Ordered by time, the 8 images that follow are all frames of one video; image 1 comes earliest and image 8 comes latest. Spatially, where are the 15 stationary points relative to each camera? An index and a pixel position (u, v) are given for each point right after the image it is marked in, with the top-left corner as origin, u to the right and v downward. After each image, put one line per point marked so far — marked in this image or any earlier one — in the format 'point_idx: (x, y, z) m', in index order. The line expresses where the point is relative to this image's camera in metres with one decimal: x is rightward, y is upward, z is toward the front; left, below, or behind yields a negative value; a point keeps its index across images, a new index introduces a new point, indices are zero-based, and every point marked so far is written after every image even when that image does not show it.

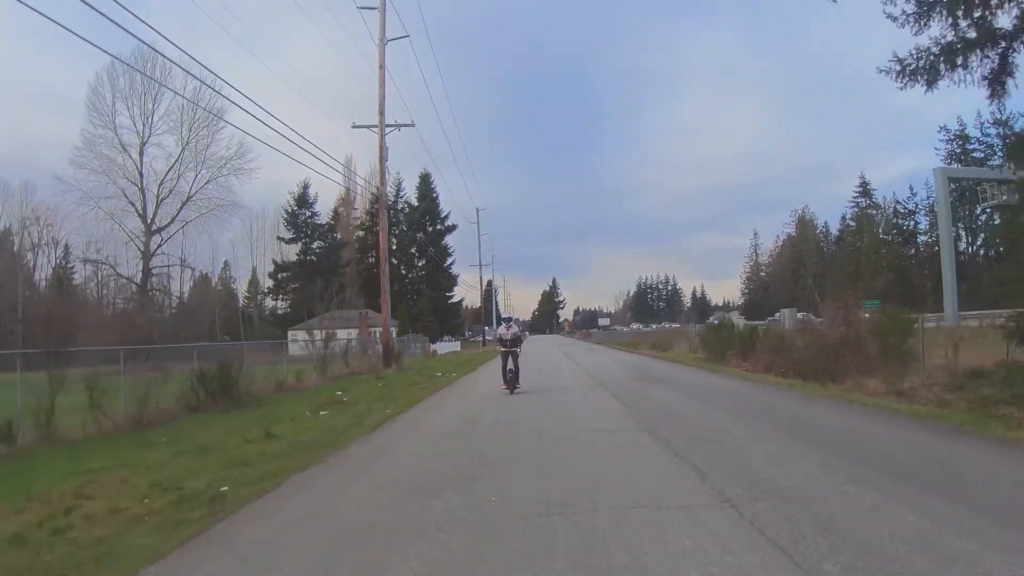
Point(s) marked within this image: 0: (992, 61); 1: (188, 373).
0: (+7.2, +3.4, +10.7) m
1: (-7.4, -1.9, +16.1) m
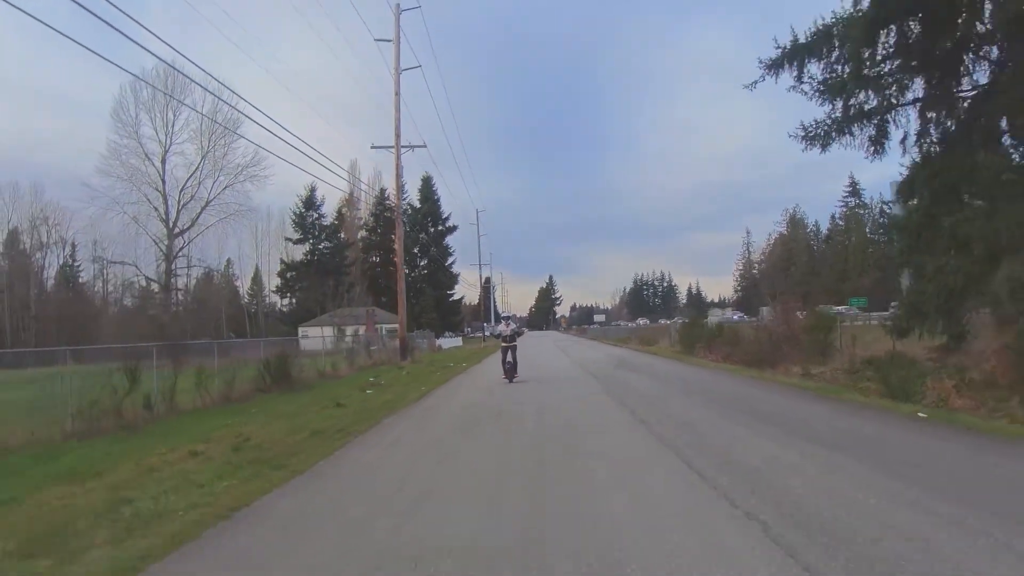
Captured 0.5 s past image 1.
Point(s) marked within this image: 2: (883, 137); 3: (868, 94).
0: (+7.3, +3.2, +14.8) m
1: (-7.4, -2.1, +20.2) m
2: (+7.7, +3.1, +14.9) m
3: (+6.6, +3.7, +14.1) m
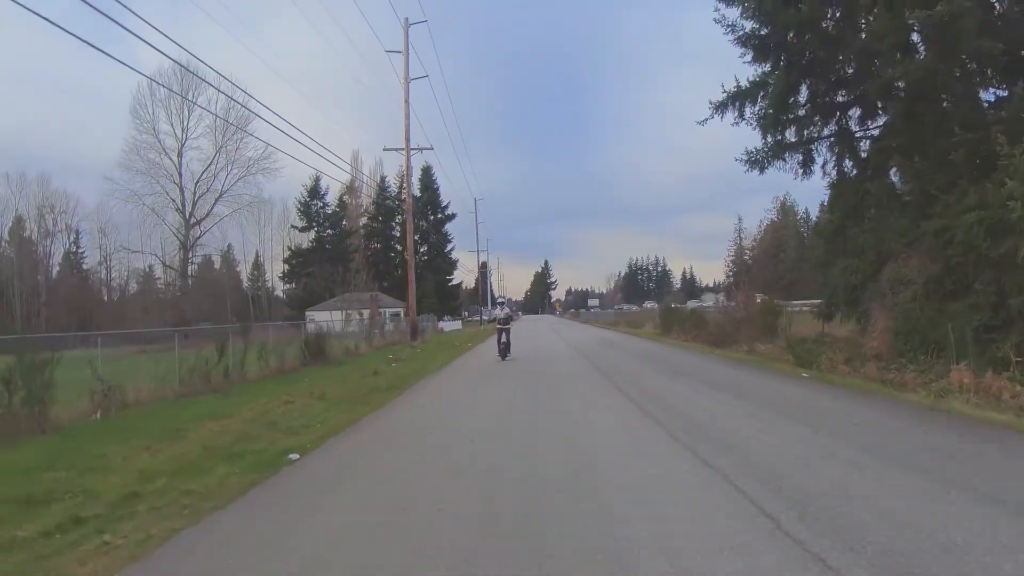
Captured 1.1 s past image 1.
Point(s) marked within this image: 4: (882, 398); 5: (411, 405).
0: (+7.3, +3.3, +18.8) m
1: (-7.3, -1.8, +24.2) m
2: (+7.7, +3.2, +18.9) m
3: (+6.6, +3.8, +18.1) m
4: (+6.5, -1.9, +11.9) m
5: (-1.9, -2.3, +12.8) m
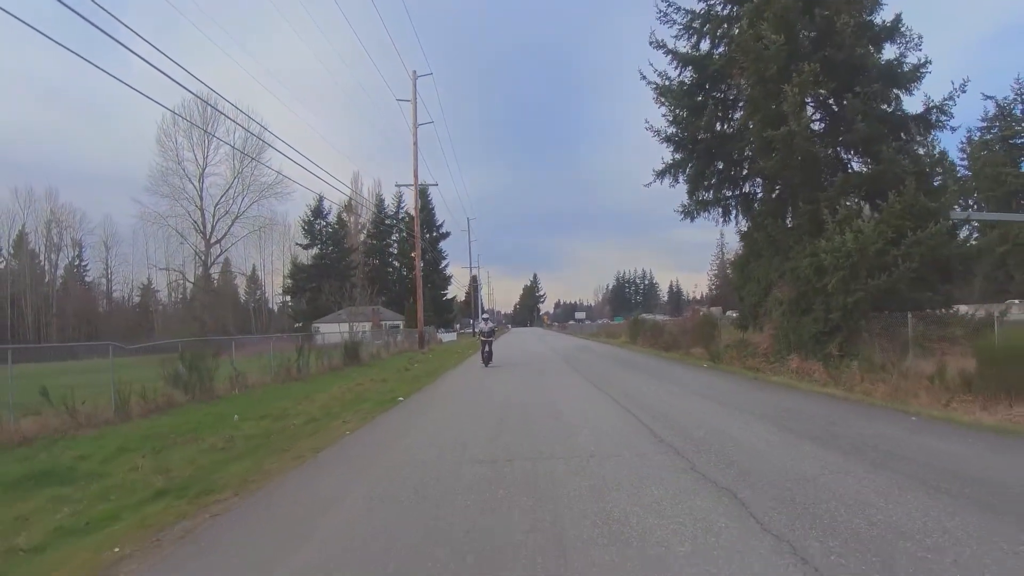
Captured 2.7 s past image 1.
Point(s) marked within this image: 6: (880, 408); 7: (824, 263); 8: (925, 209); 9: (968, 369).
0: (+7.2, +2.7, +25.9) m
1: (-7.5, -2.5, +31.0) m
2: (+7.6, +2.6, +26.0) m
3: (+6.5, +3.2, +25.2) m
4: (+6.5, -2.4, +18.9) m
5: (-2.0, -2.8, +19.7) m
6: (+6.5, -2.3, +13.0) m
7: (+8.3, +0.7, +19.6) m
8: (+11.2, +2.2, +19.8) m
9: (+8.8, -1.5, +14.4) m
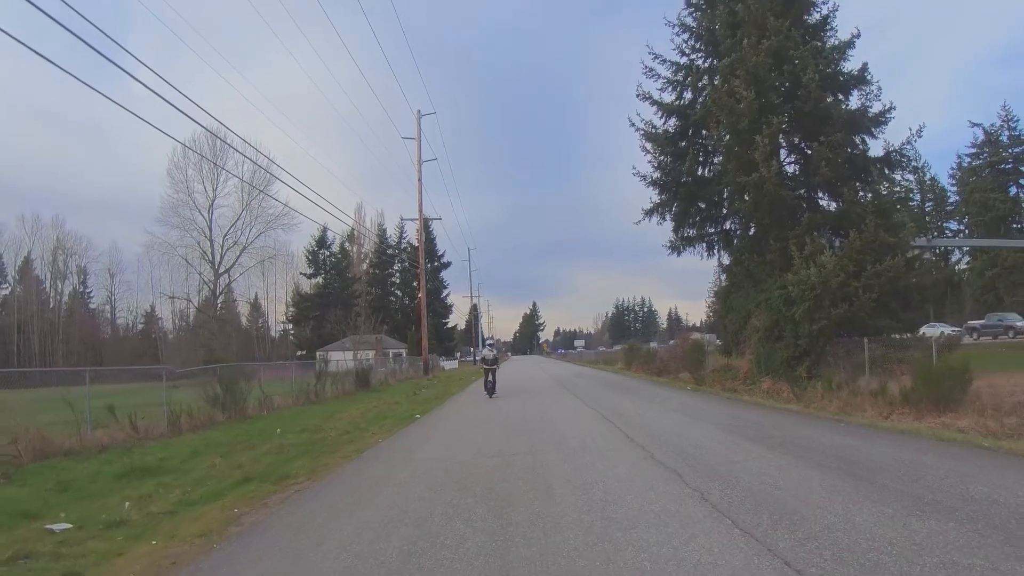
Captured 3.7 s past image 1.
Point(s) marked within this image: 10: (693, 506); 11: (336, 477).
0: (+7.2, +1.6, +28.3) m
1: (-7.5, -3.9, +33.2) m
2: (+7.6, +1.5, +28.4) m
3: (+6.5, +2.1, +27.6) m
4: (+6.5, -3.2, +21.1) m
5: (-1.9, -3.7, +21.9) m
6: (+6.6, -2.9, +15.2) m
7: (+8.3, -0.2, +21.9) m
8: (+11.2, +1.3, +22.1) m
9: (+8.8, -2.2, +16.6) m
10: (+1.5, -2.1, +6.1) m
11: (-2.3, -2.5, +9.3) m
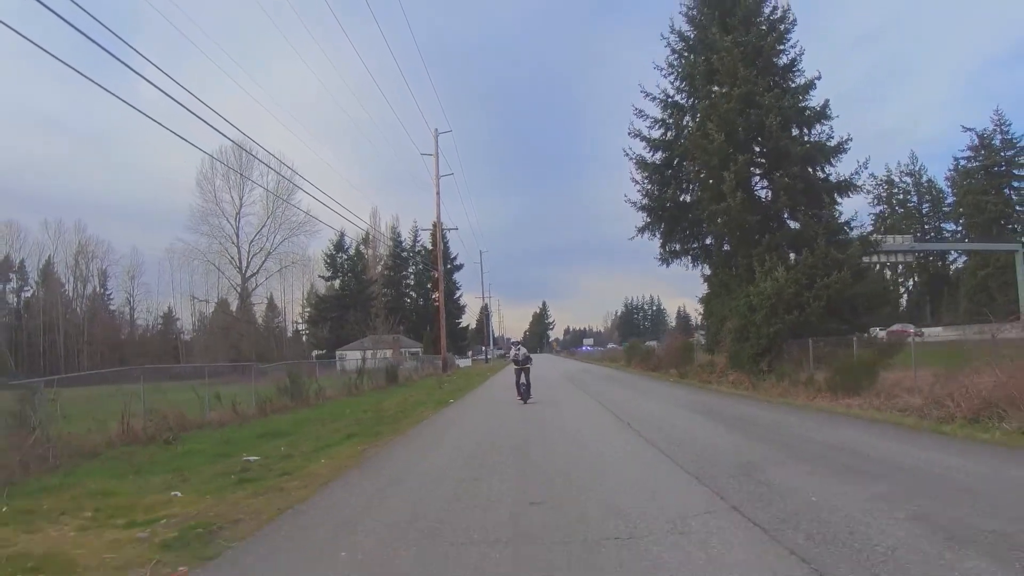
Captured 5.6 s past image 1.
0: (+7.7, +1.3, +33.0) m
1: (-6.9, -4.3, +38.1) m
2: (+8.1, +1.2, +33.1) m
3: (+7.0, +1.8, +32.3) m
4: (+6.9, -3.6, +25.8) m
5: (-1.5, -4.1, +26.7) m
6: (+7.0, -3.2, +19.9) m
7: (+8.8, -0.5, +26.6) m
8: (+11.6, +1.0, +26.8) m
9: (+9.2, -2.5, +21.3) m
10: (+1.7, -2.5, +10.8) m
11: (-2.0, -2.9, +14.1) m
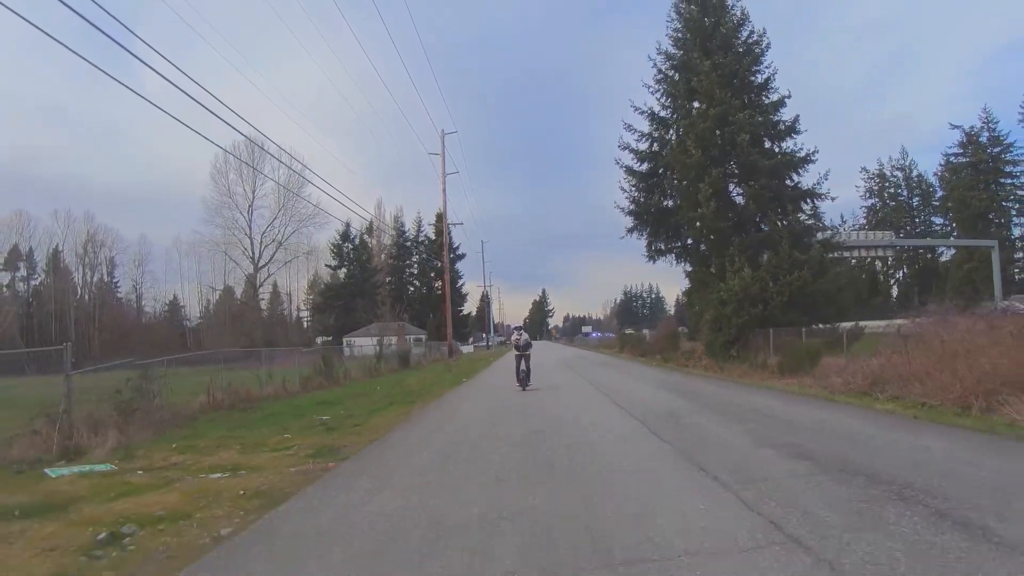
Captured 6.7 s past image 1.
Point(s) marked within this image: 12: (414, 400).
0: (+7.9, +1.5, +37.0) m
1: (-6.8, -3.9, +42.2) m
2: (+8.2, +1.4, +37.1) m
3: (+7.2, +2.0, +36.4) m
4: (+7.1, -3.5, +30.0) m
5: (-1.3, -3.9, +30.8) m
6: (+7.1, -3.2, +24.0) m
7: (+8.9, -0.4, +30.6) m
8: (+11.7, +1.1, +30.8) m
9: (+9.3, -2.5, +25.4) m
10: (+1.9, -2.6, +15.0) m
11: (-1.9, -3.0, +18.2) m
12: (-2.7, -3.0, +20.2) m
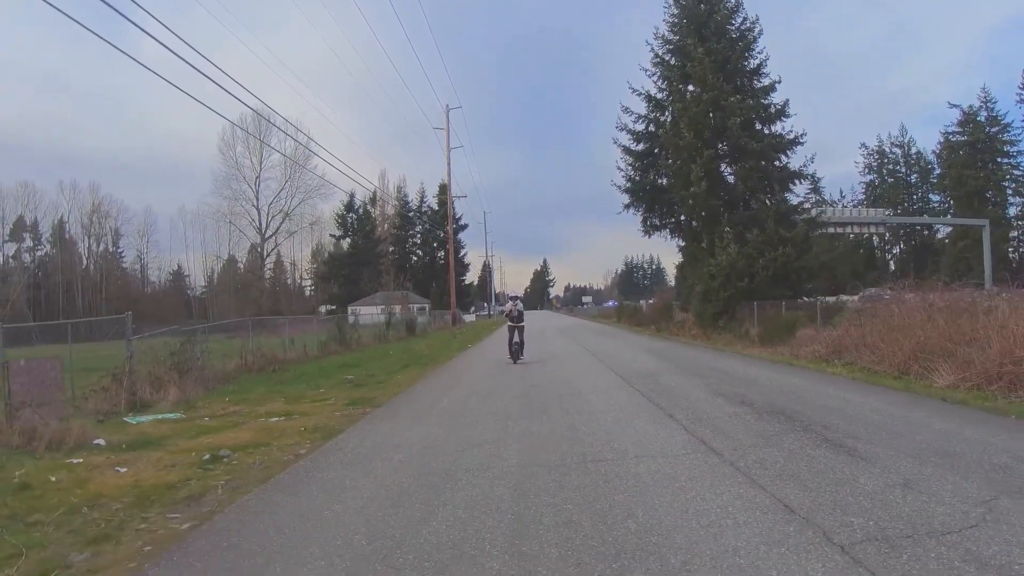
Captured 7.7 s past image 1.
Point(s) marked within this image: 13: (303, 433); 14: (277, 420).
0: (+8.0, +2.9, +39.1) m
1: (-6.7, -2.2, +44.5) m
2: (+8.4, +2.8, +39.2) m
3: (+7.3, +3.4, +38.4) m
4: (+7.1, -2.4, +32.2) m
5: (-1.3, -2.7, +33.1) m
6: (+7.1, -2.4, +26.2) m
7: (+9.0, +0.7, +32.8) m
8: (+11.9, +2.2, +32.9) m
9: (+9.4, -1.6, +27.7) m
10: (+1.9, -2.1, +17.2) m
11: (-1.8, -2.3, +20.5) m
12: (-2.6, -2.3, +22.4) m
13: (-3.0, -2.1, +10.4) m
14: (-3.8, -2.2, +12.0) m
